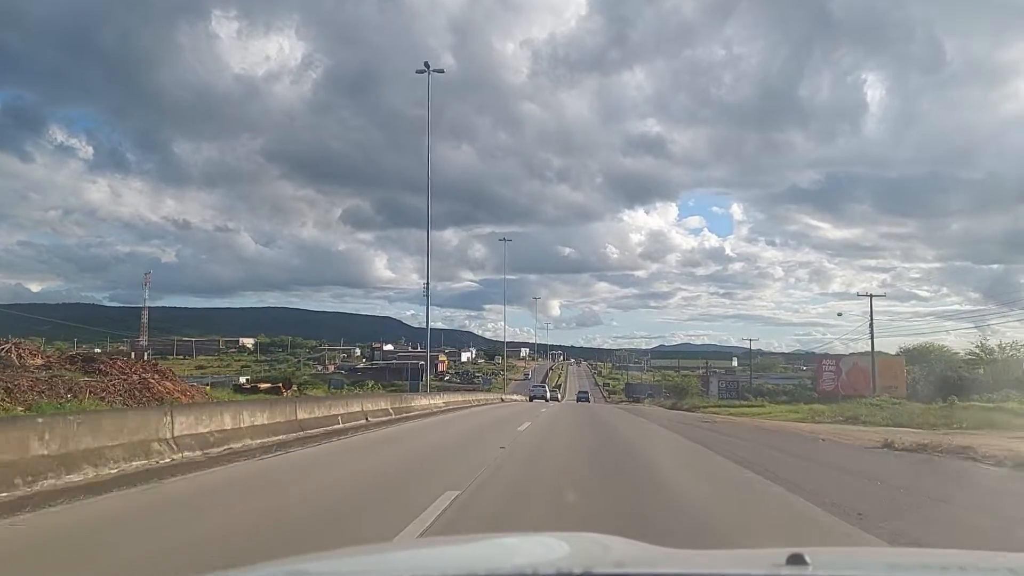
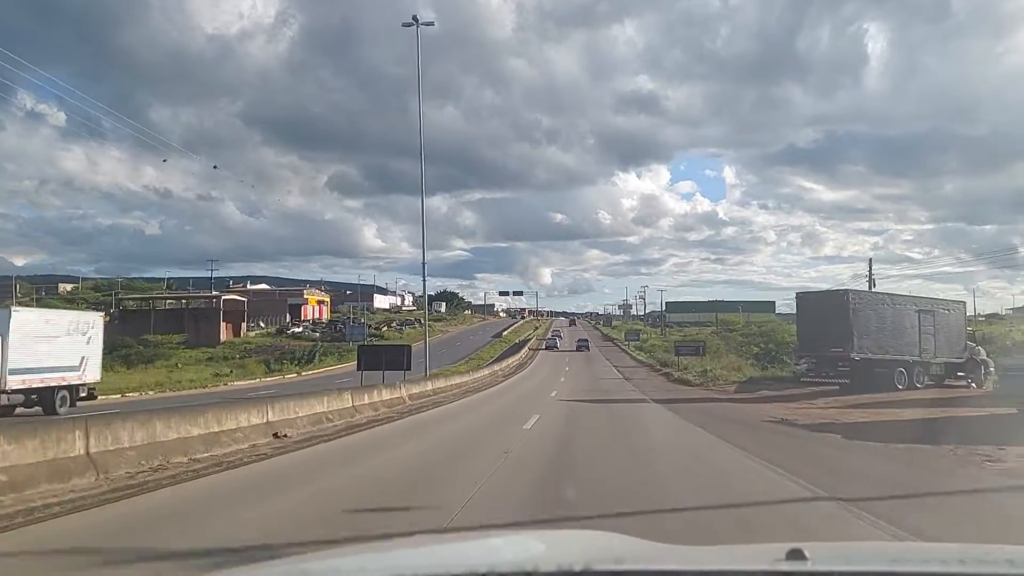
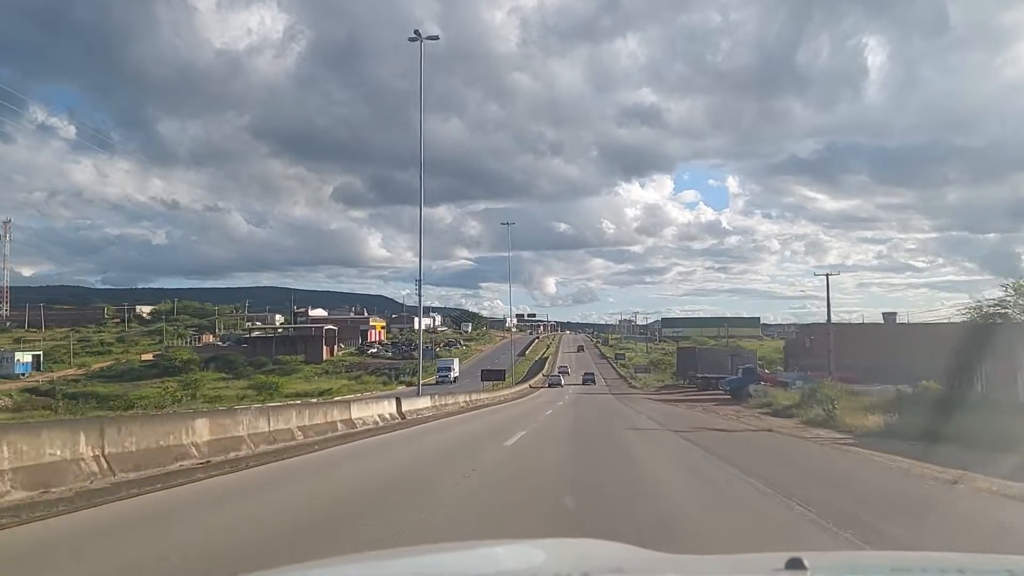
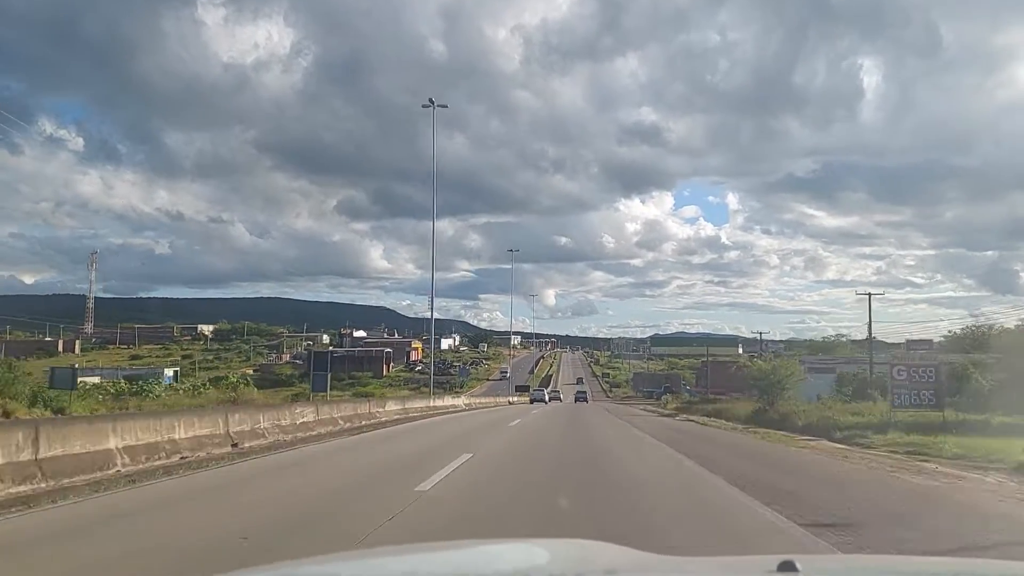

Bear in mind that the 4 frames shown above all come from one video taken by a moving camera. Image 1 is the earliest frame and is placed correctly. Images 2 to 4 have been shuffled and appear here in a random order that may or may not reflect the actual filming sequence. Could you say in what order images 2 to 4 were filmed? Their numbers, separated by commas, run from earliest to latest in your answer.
4, 3, 2
